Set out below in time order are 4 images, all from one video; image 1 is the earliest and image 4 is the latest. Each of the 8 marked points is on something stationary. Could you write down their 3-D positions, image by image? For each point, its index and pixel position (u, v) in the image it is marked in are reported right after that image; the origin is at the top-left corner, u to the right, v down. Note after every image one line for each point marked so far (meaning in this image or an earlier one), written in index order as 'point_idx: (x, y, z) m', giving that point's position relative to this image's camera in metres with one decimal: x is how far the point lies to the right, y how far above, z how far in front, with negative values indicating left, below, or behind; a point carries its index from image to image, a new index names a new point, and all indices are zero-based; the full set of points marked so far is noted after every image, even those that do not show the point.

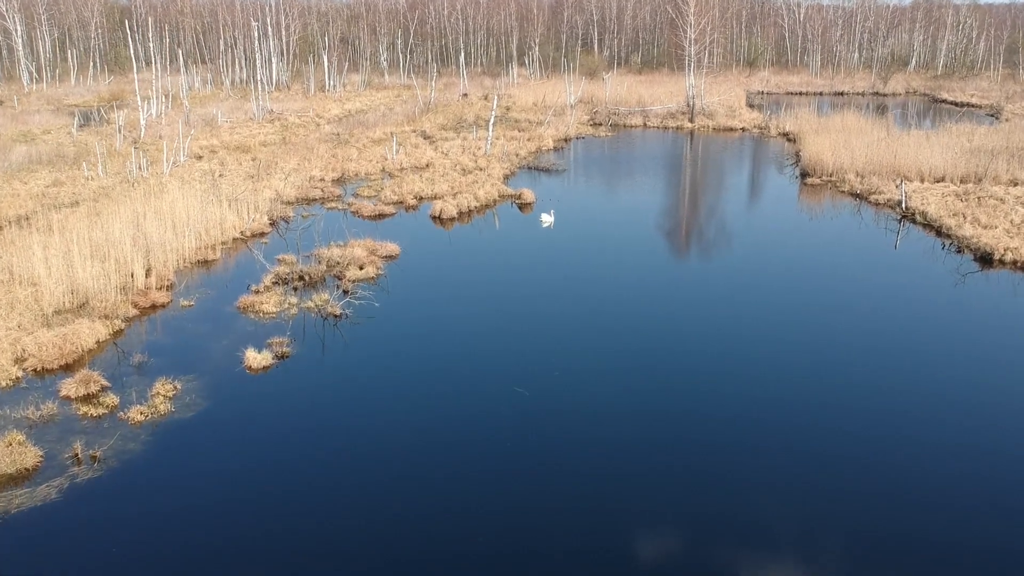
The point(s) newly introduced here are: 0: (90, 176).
0: (-11.2, +3.0, +18.7) m
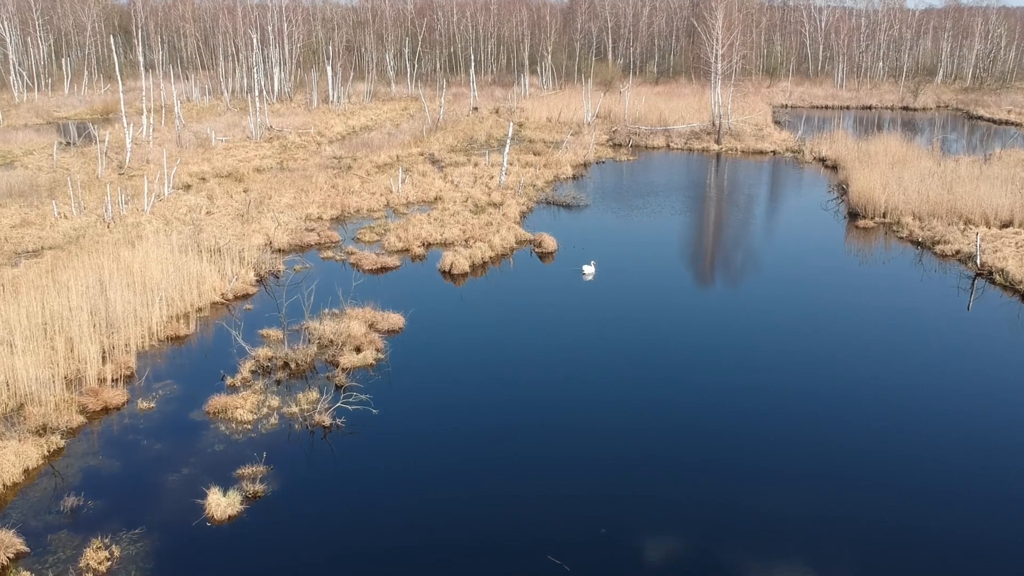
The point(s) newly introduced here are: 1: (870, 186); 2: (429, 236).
0: (-10.8, +1.8, +16.8) m
1: (+9.9, +2.8, +19.4) m
2: (-1.9, +1.2, +15.8) m
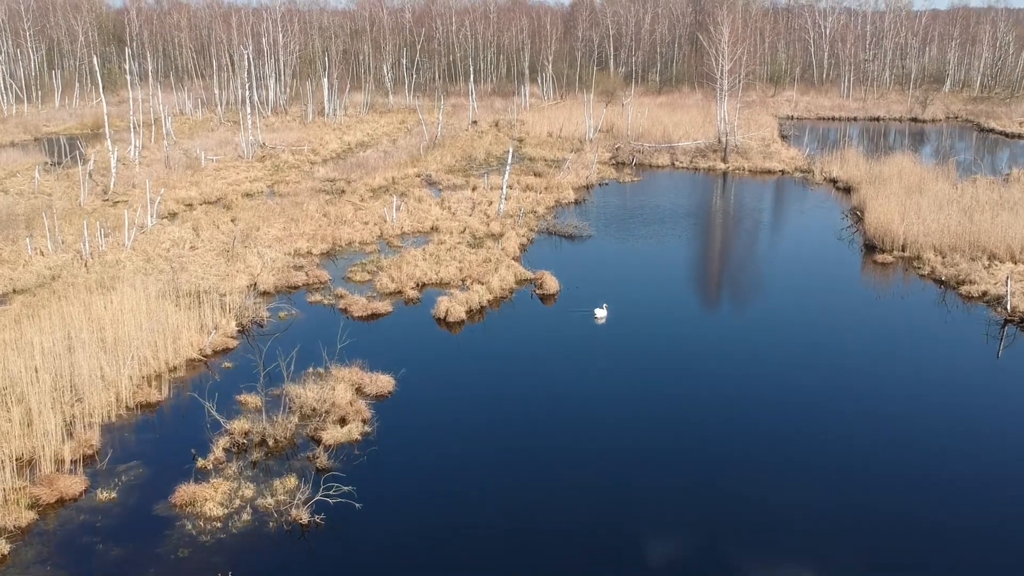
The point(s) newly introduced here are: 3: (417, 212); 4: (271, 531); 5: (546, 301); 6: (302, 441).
0: (-10.8, +0.9, +16.0) m
1: (+9.9, +1.9, +18.6) m
2: (-1.9, +0.3, +14.9) m
3: (-2.6, +2.1, +19.6) m
4: (-2.6, -2.6, +7.7) m
5: (+0.7, -0.3, +14.4) m
6: (-2.8, -2.0, +9.3) m
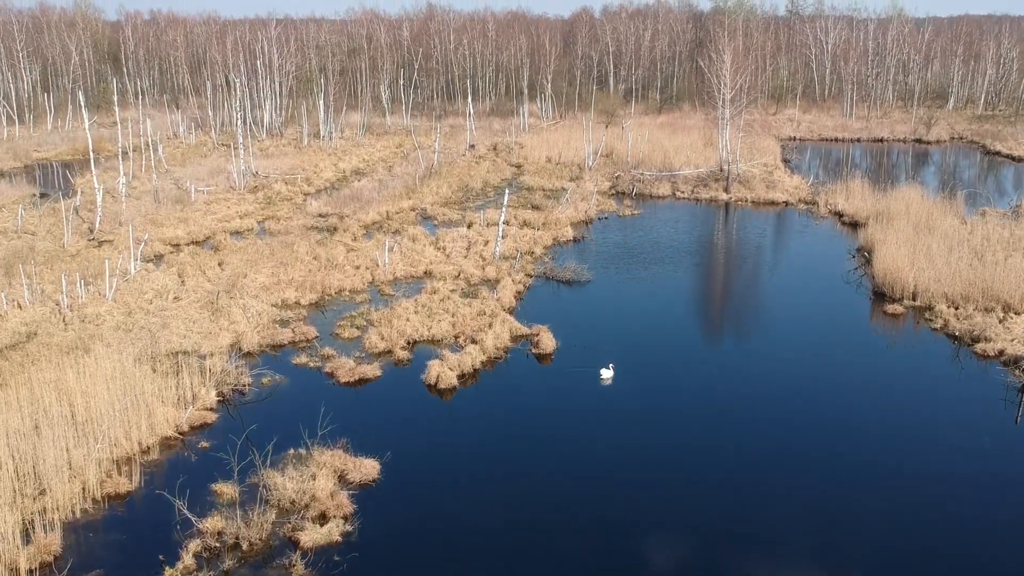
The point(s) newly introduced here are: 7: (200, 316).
0: (-10.9, -0.3, +15.4) m
1: (+9.8, +0.7, +18.0) m
2: (-2.0, -0.9, +14.3) m
3: (-2.7, +0.9, +19.0) m
4: (-2.7, -3.7, +7.1) m
5: (+0.6, -1.4, +13.8) m
6: (-2.9, -3.1, +8.7) m
7: (-6.5, -0.6, +14.6) m
